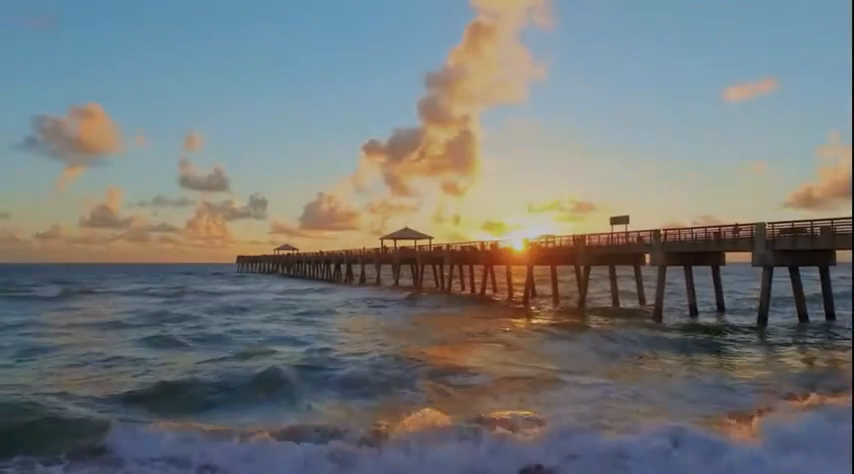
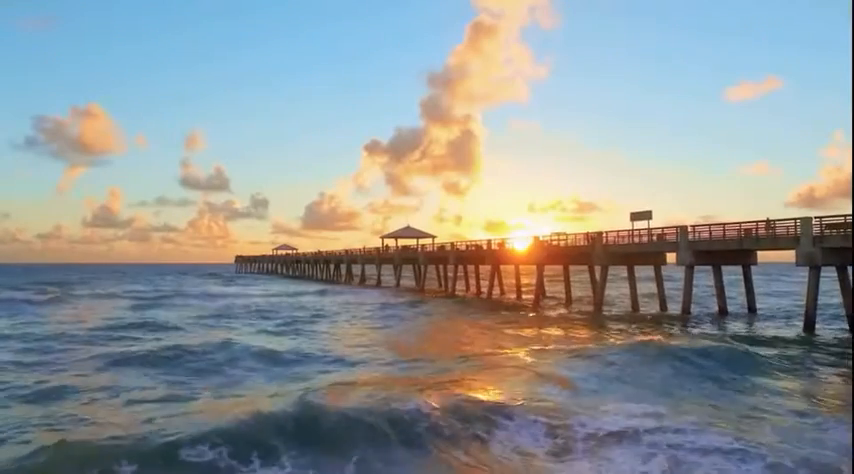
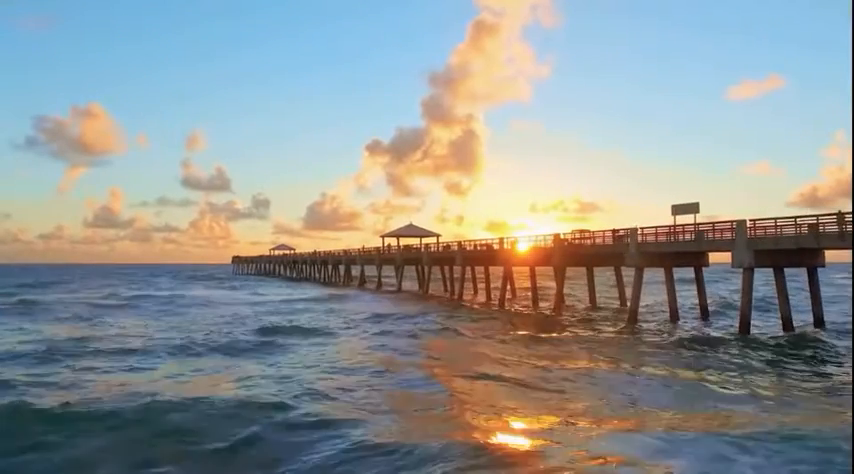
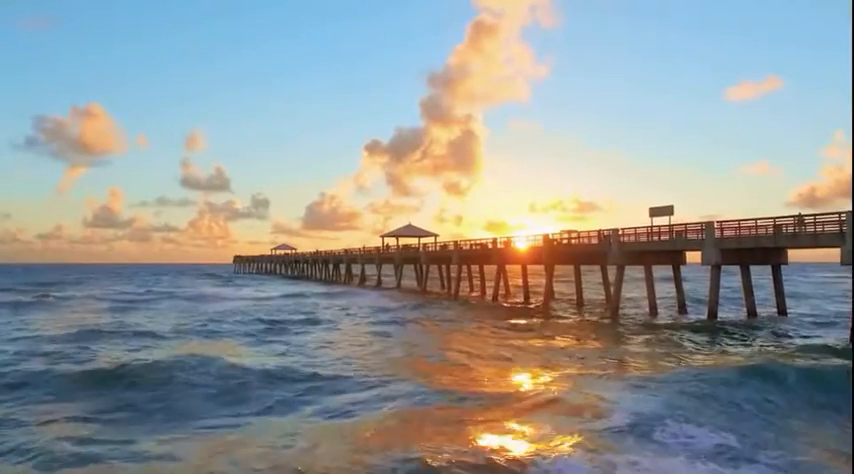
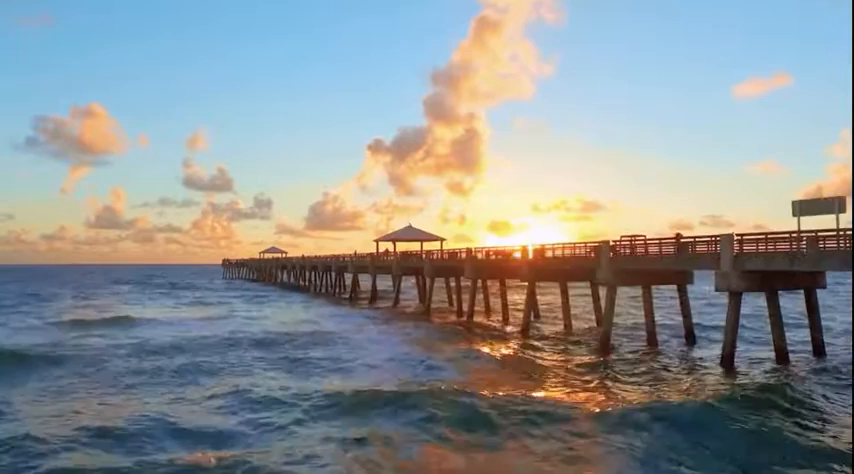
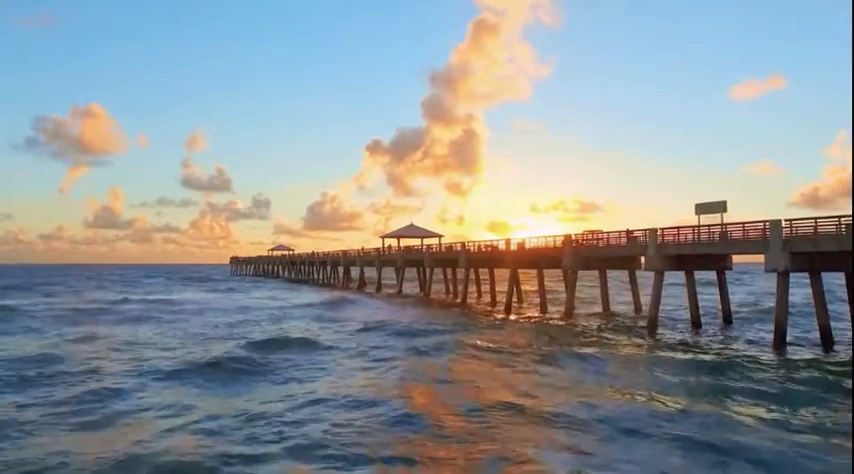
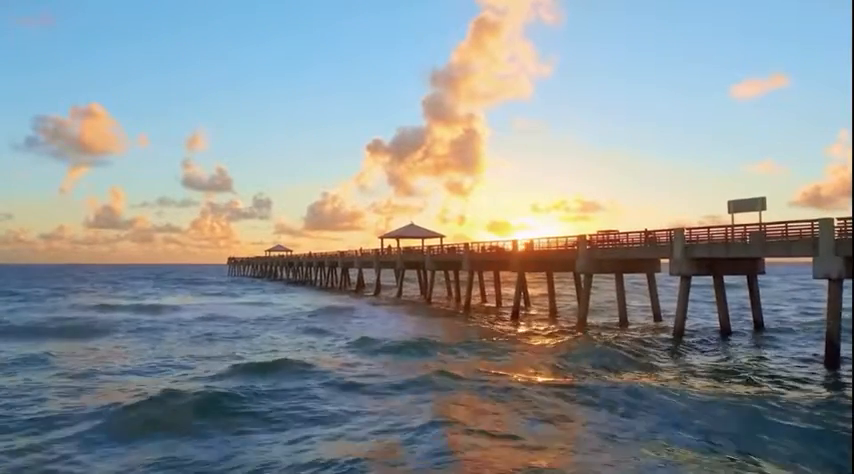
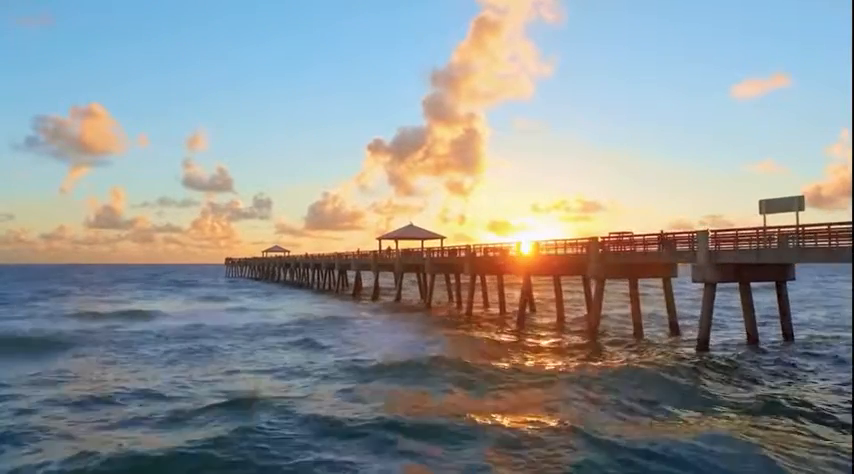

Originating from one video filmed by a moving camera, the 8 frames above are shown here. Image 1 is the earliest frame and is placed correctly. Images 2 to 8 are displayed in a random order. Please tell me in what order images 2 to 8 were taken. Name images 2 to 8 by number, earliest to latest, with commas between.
2, 4, 3, 6, 7, 8, 5
